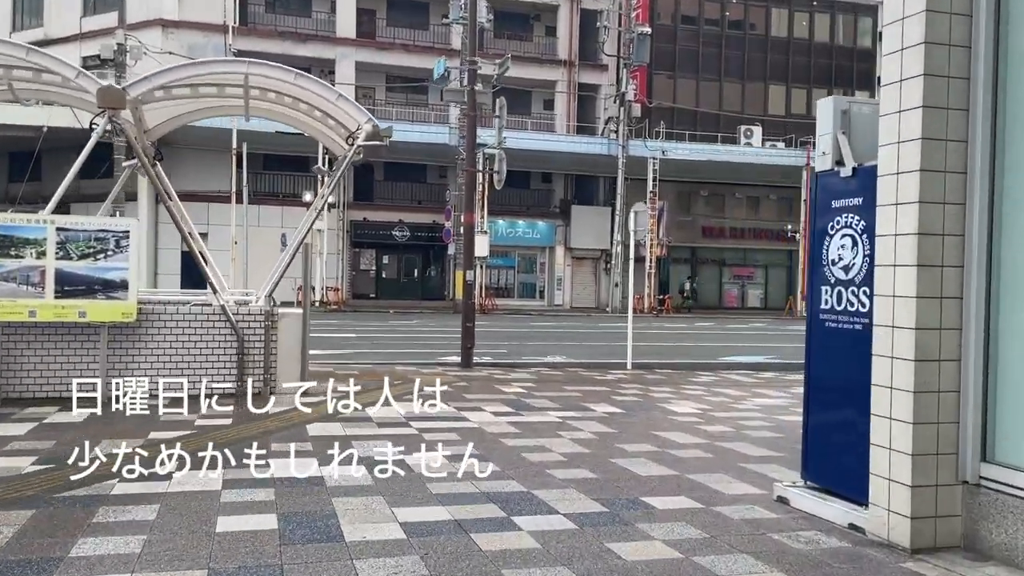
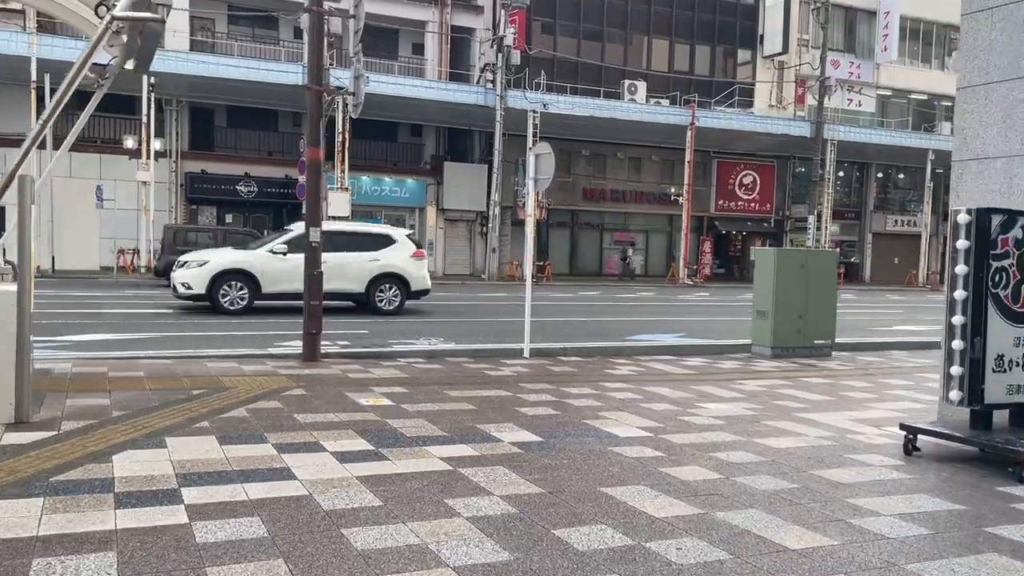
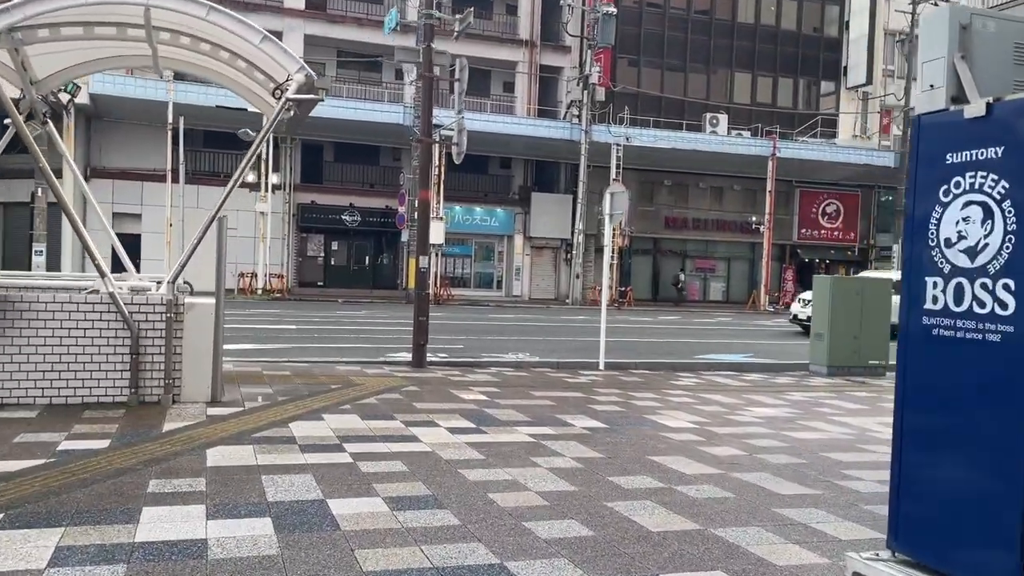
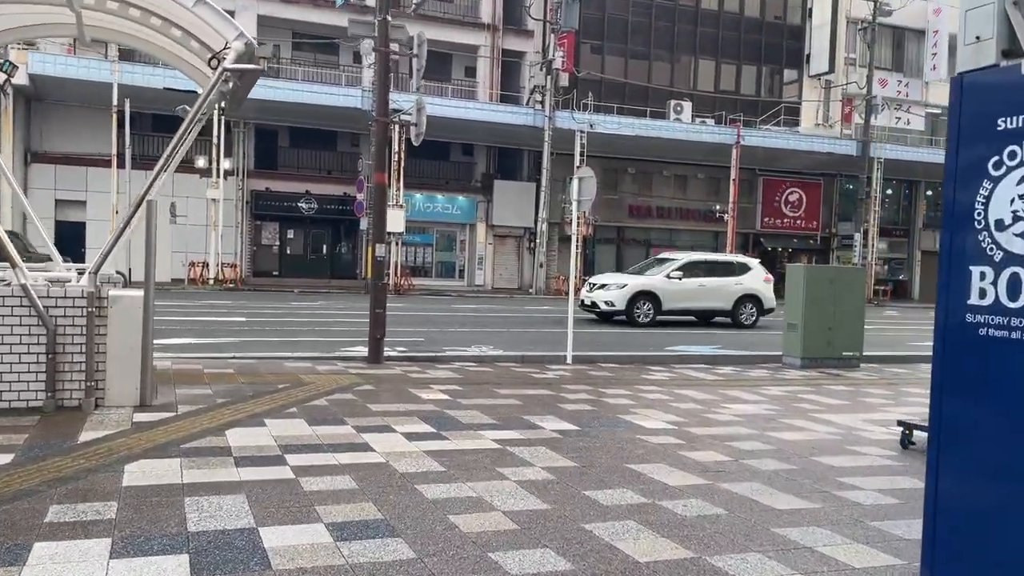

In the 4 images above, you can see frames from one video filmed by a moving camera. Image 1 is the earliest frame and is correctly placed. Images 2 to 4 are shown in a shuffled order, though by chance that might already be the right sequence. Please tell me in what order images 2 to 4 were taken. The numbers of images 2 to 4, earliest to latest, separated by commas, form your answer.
3, 4, 2
